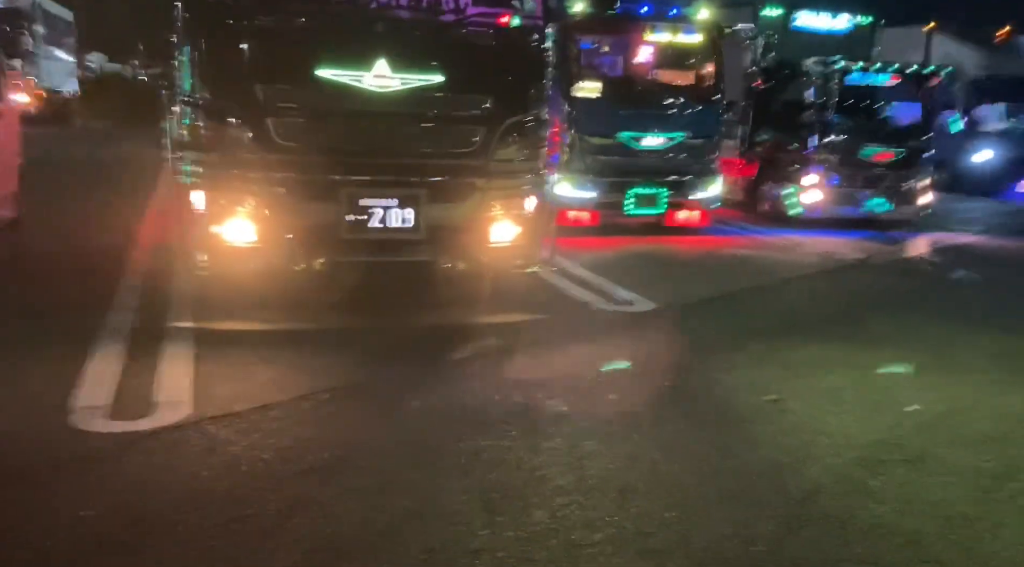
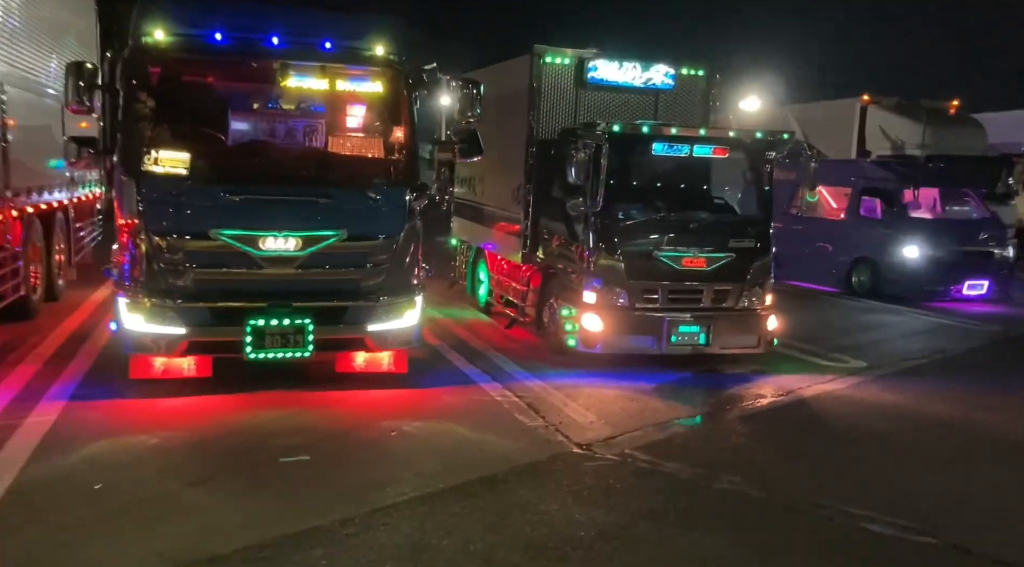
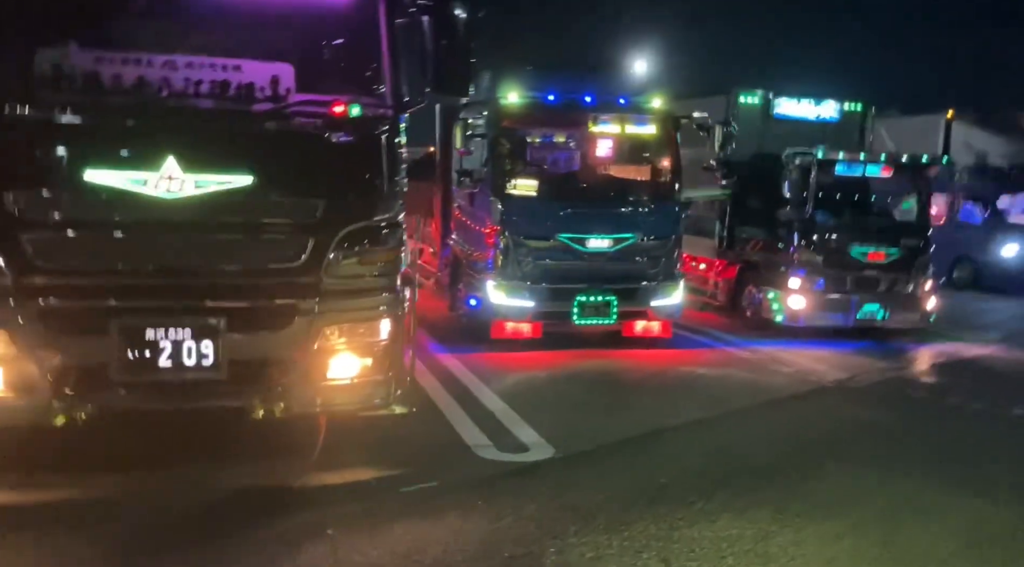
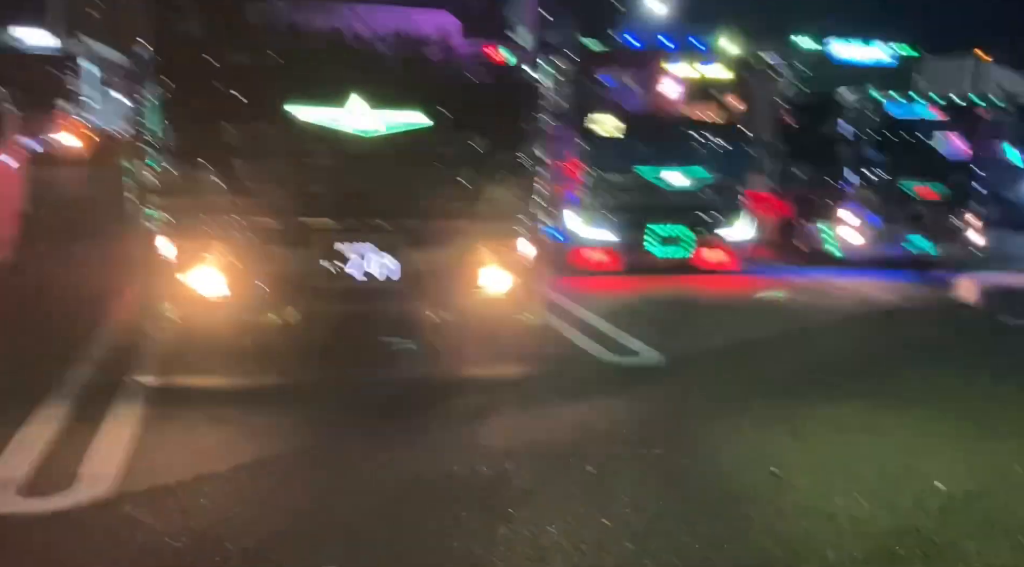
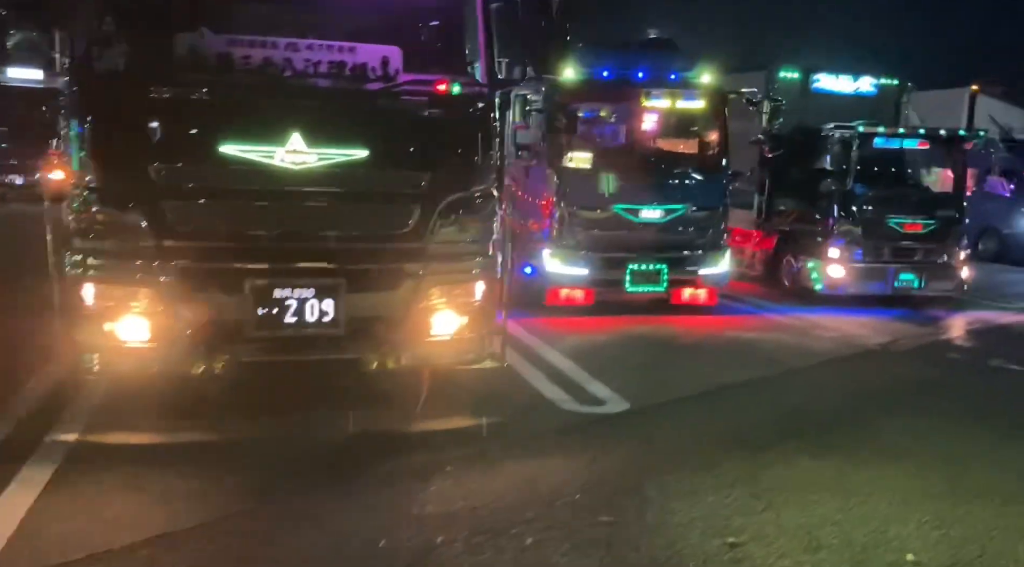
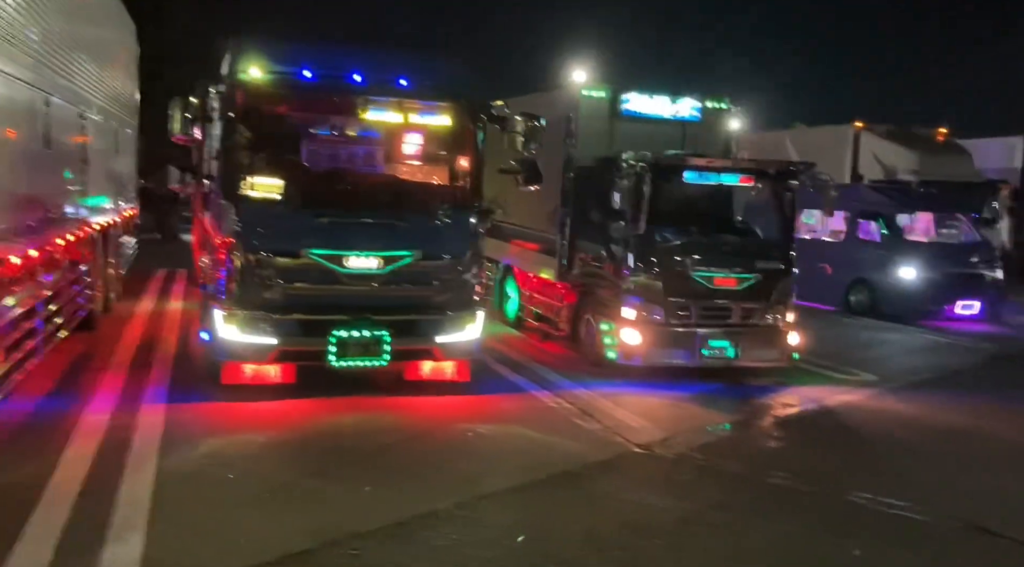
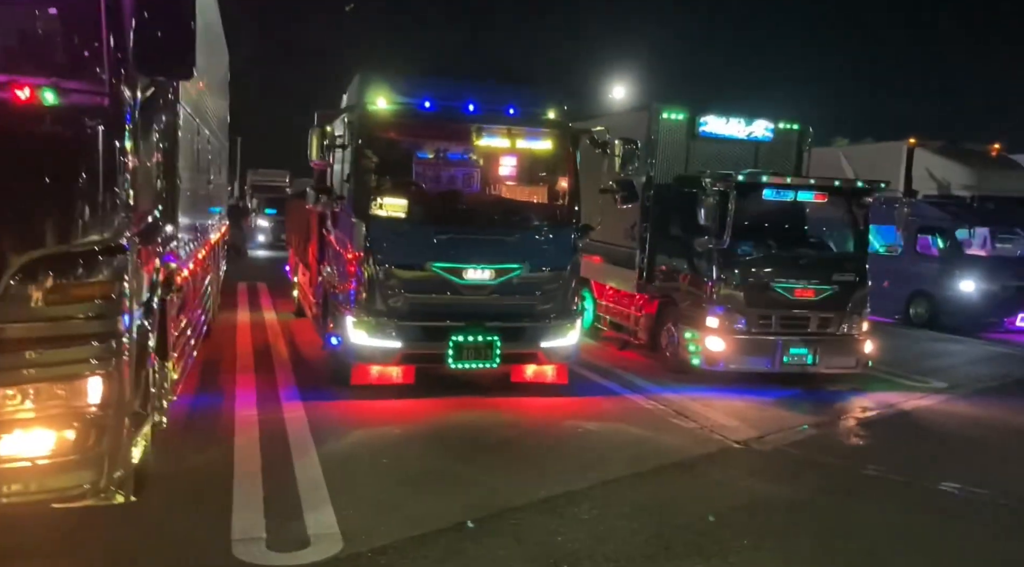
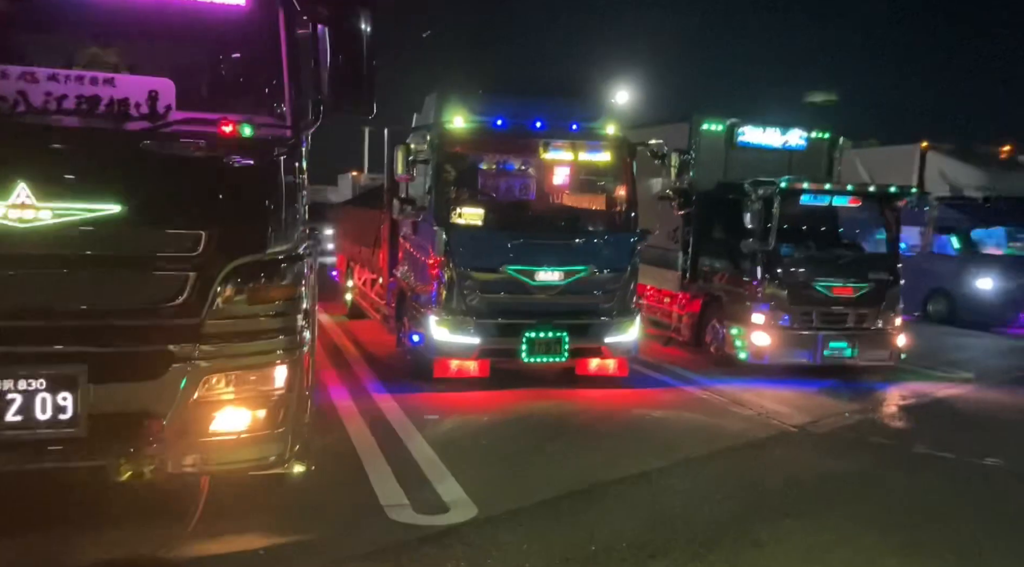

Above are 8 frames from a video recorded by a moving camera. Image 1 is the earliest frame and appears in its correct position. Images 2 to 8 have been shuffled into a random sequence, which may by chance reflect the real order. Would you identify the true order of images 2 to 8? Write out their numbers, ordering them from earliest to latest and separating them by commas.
4, 5, 3, 8, 7, 6, 2
